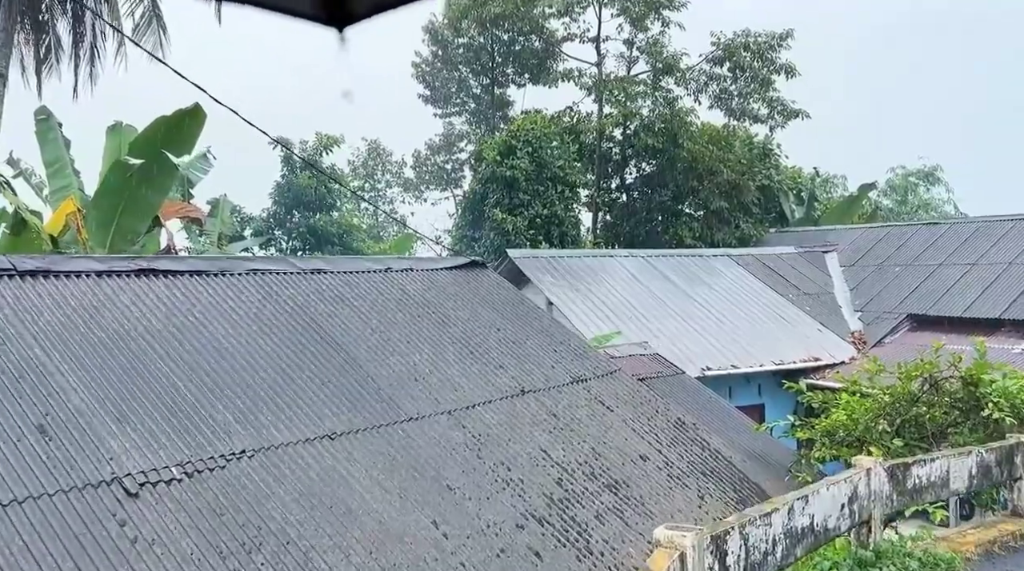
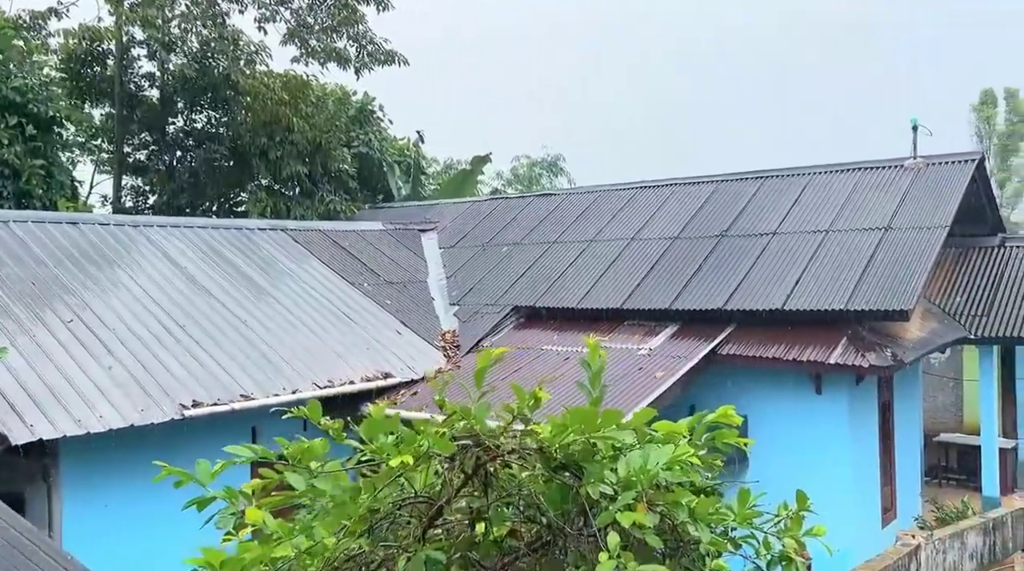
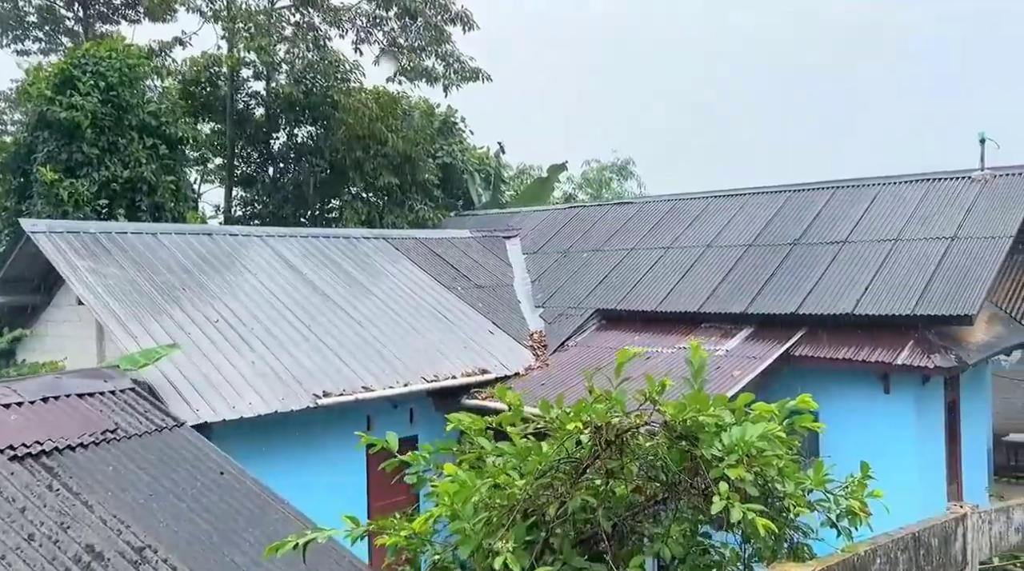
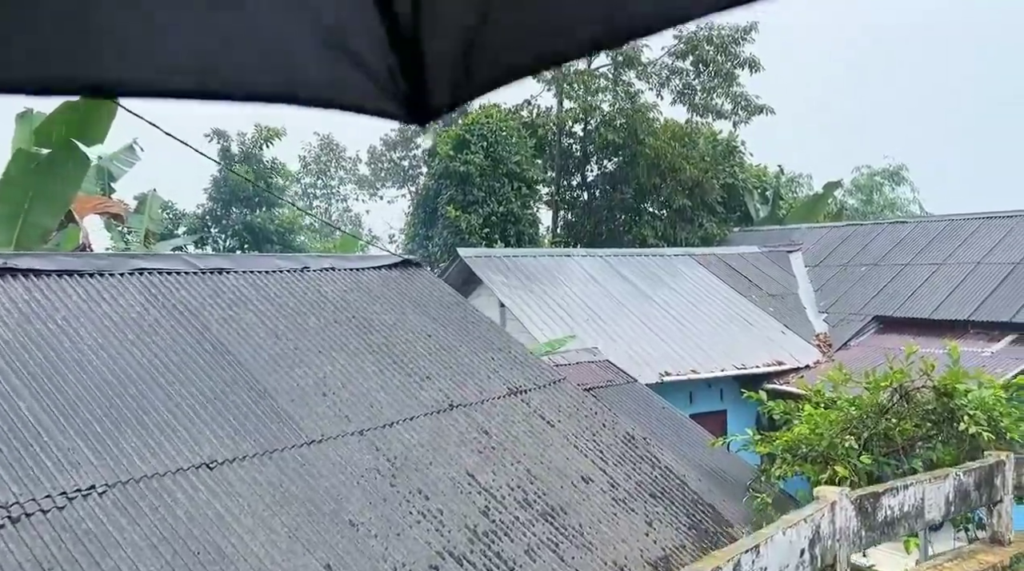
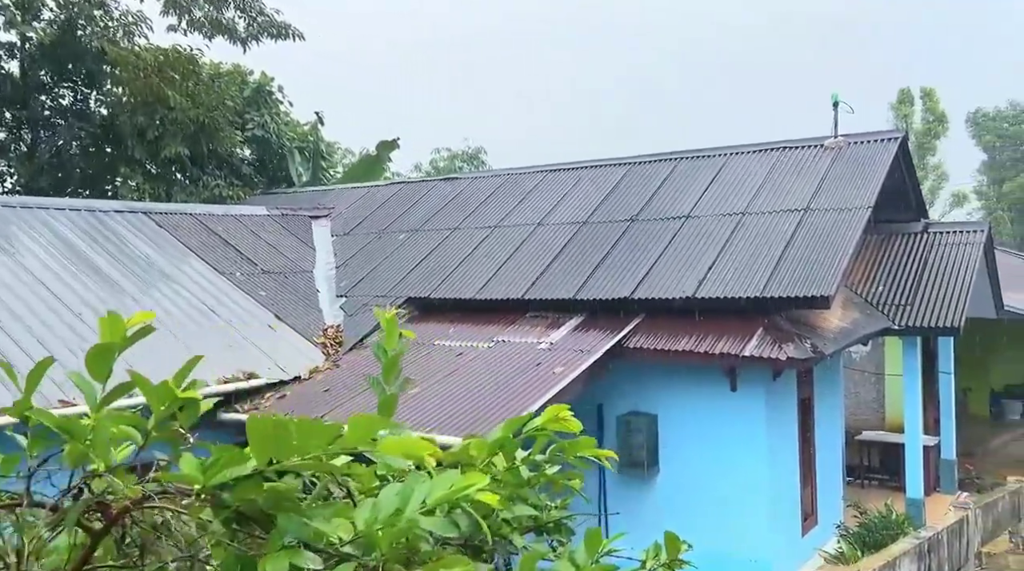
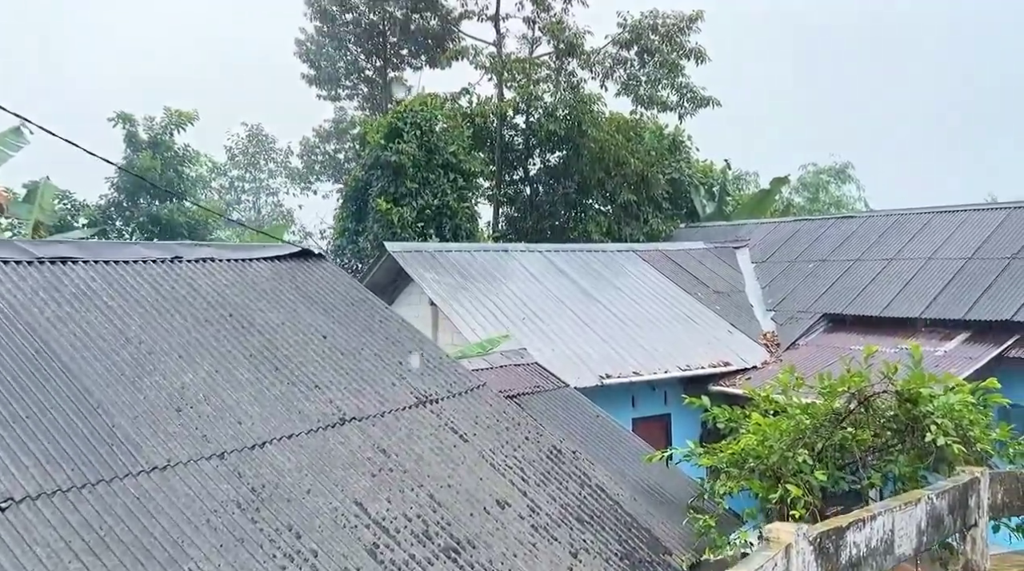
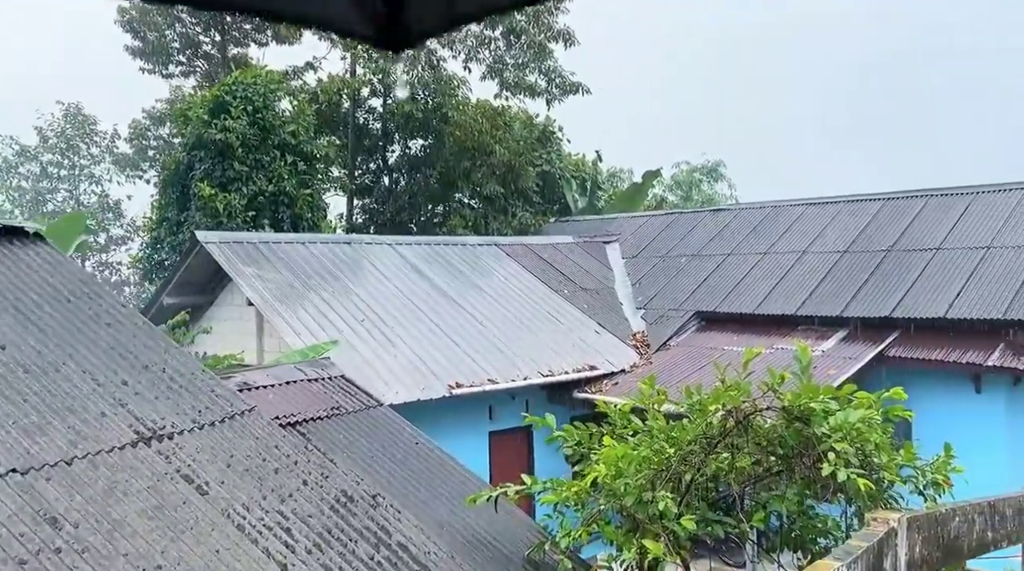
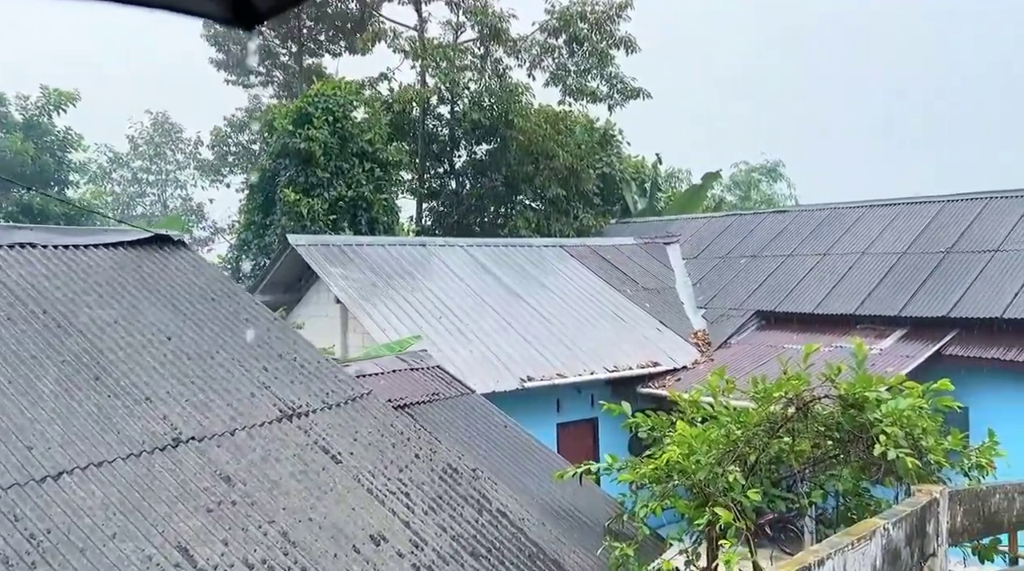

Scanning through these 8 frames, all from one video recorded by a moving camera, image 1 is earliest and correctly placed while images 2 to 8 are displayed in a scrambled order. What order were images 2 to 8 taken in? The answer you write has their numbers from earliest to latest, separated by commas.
4, 6, 8, 7, 3, 2, 5
